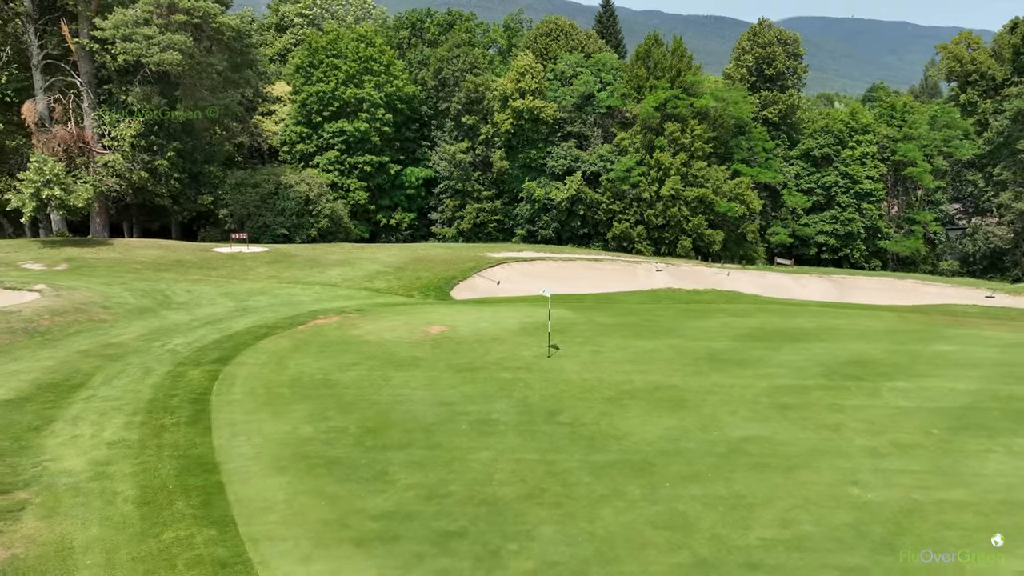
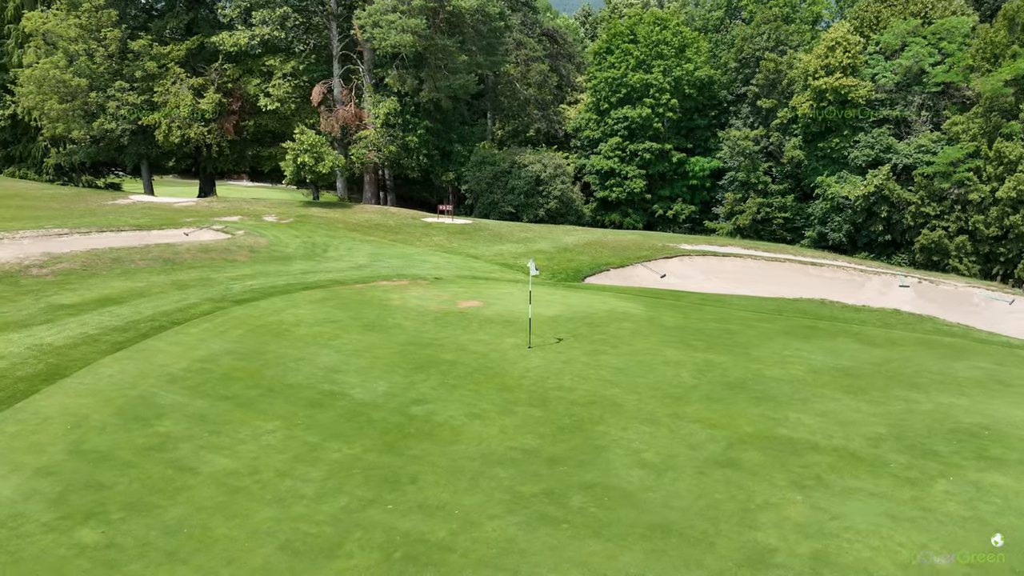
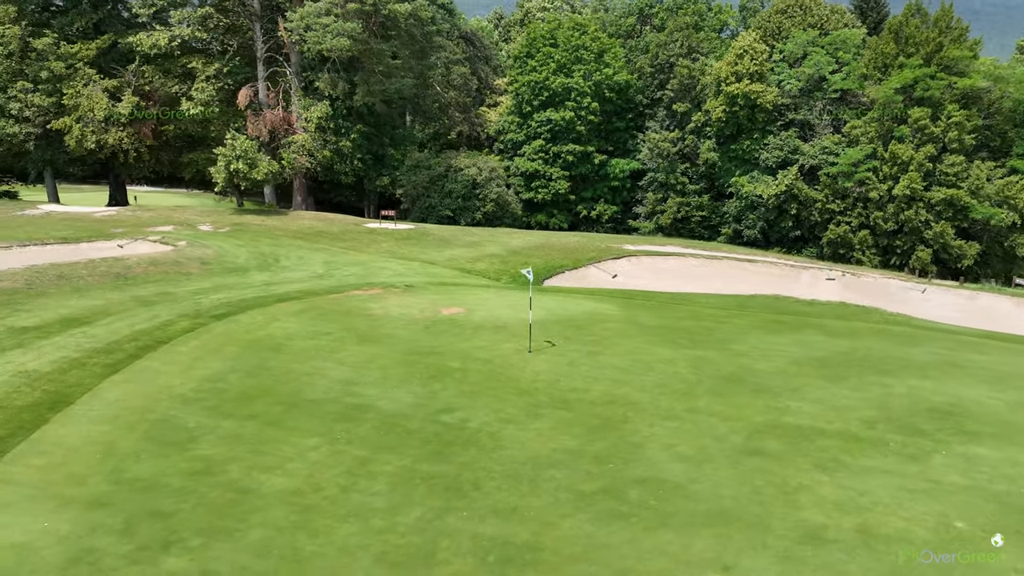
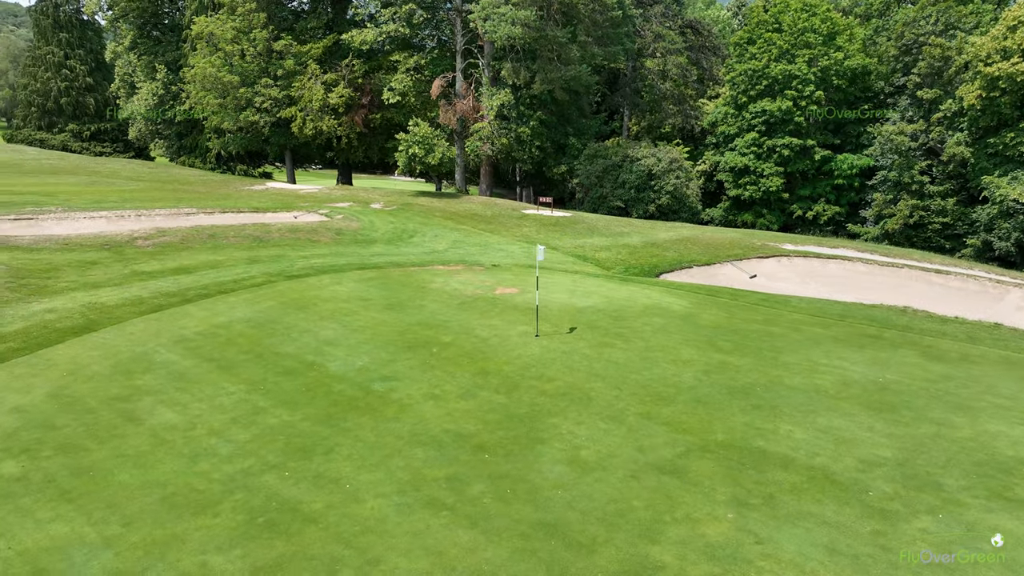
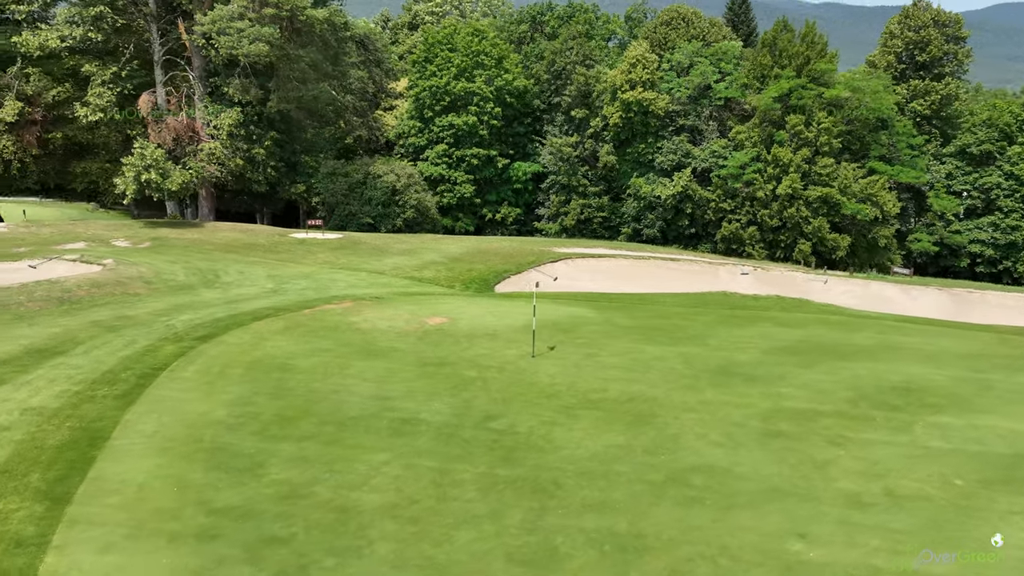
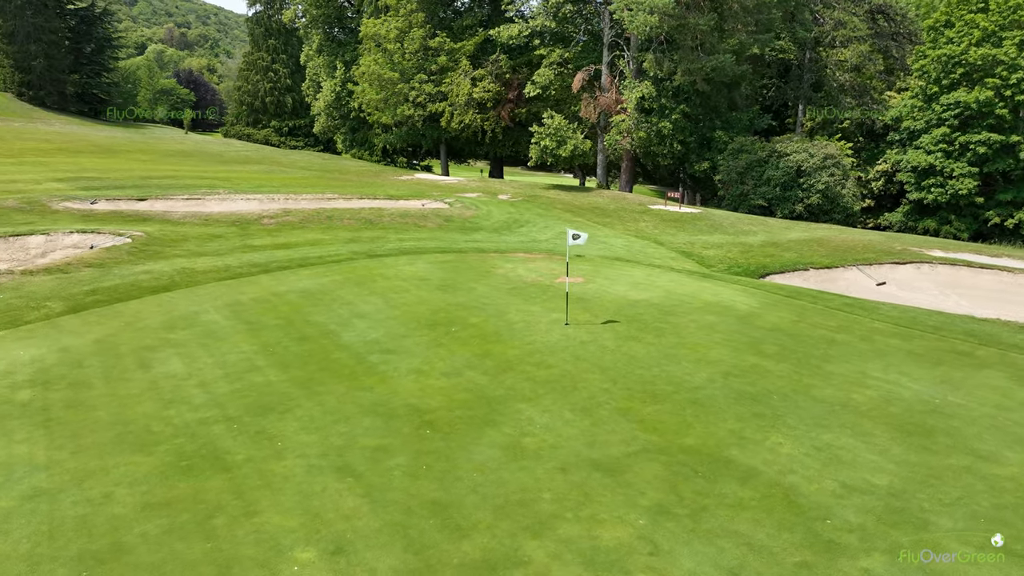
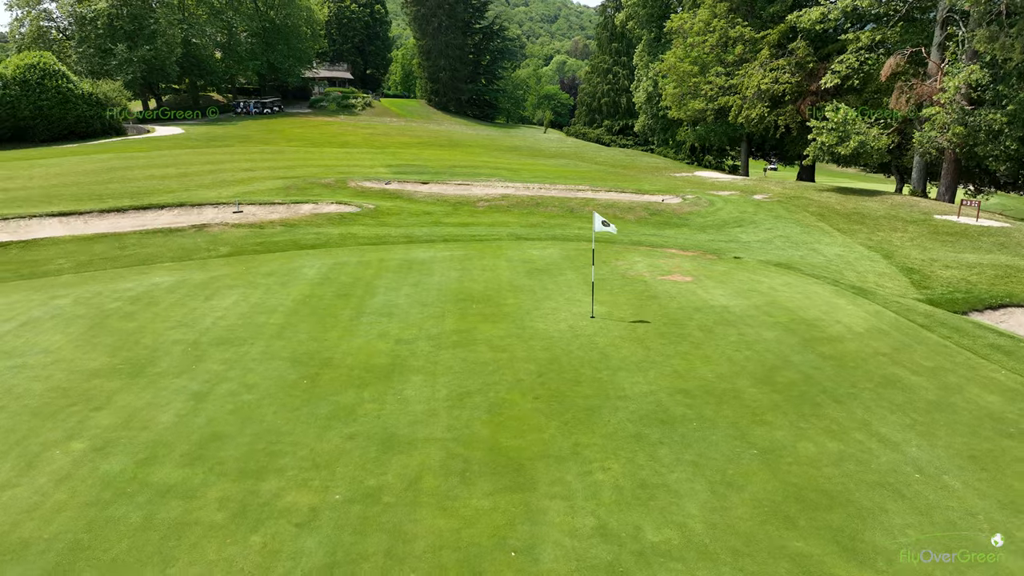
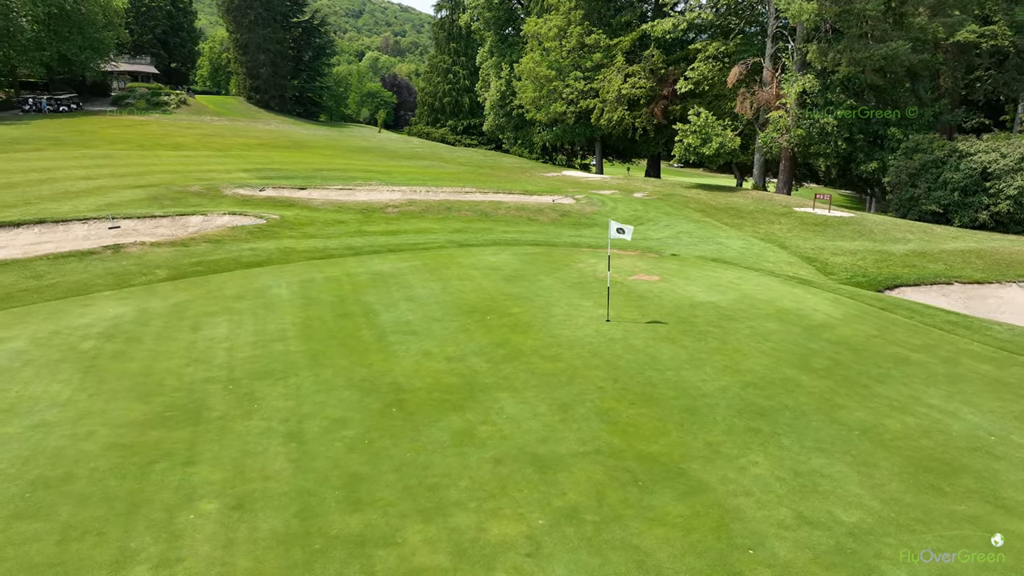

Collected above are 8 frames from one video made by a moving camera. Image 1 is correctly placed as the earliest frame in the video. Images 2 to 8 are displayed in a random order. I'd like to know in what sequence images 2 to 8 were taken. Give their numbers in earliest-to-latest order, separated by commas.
5, 3, 2, 4, 6, 8, 7
